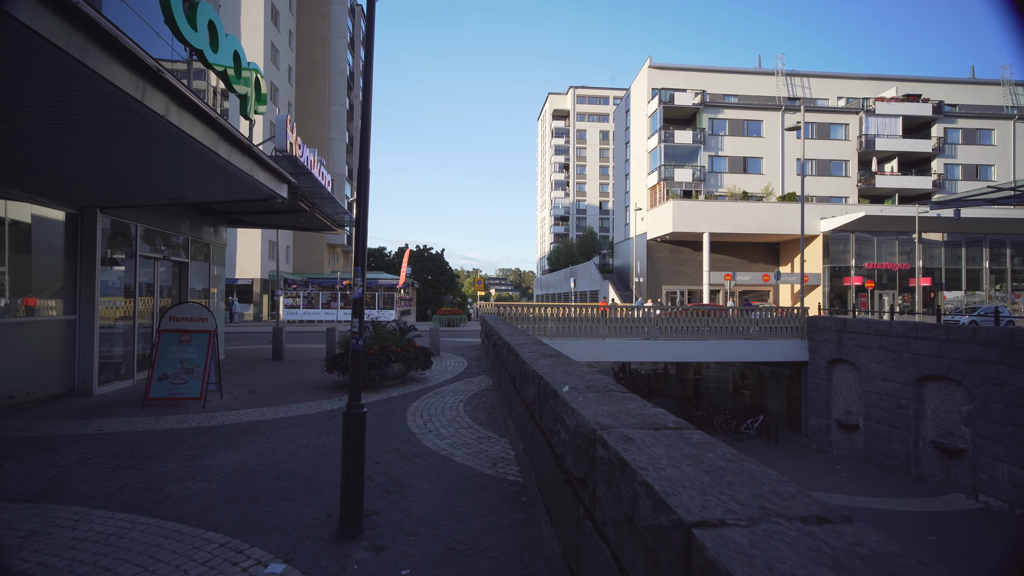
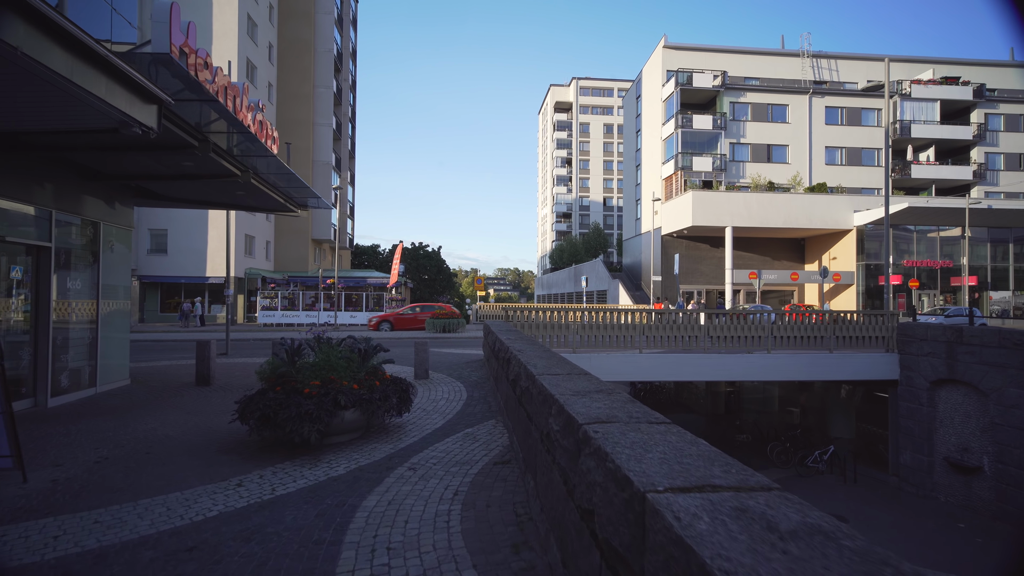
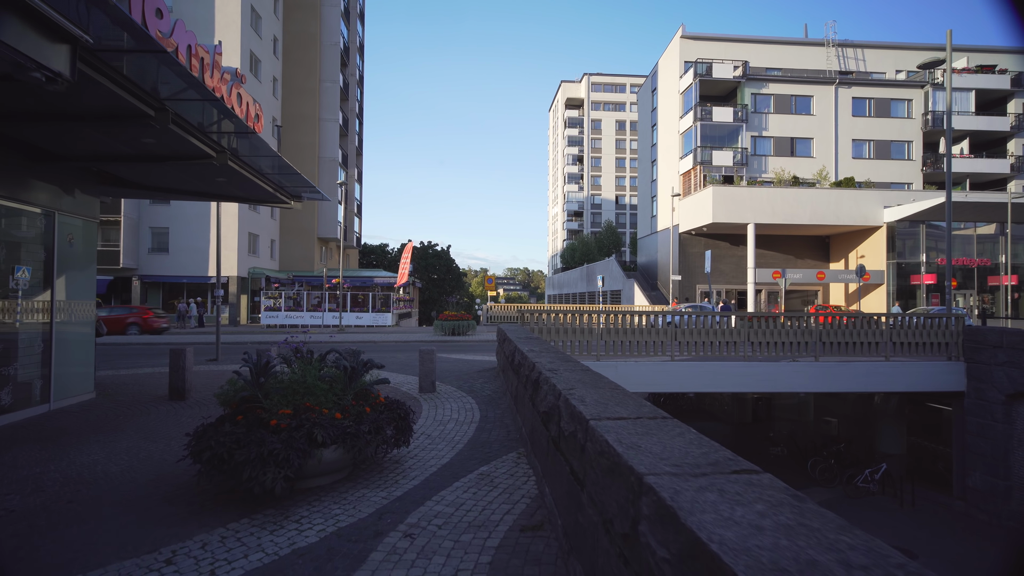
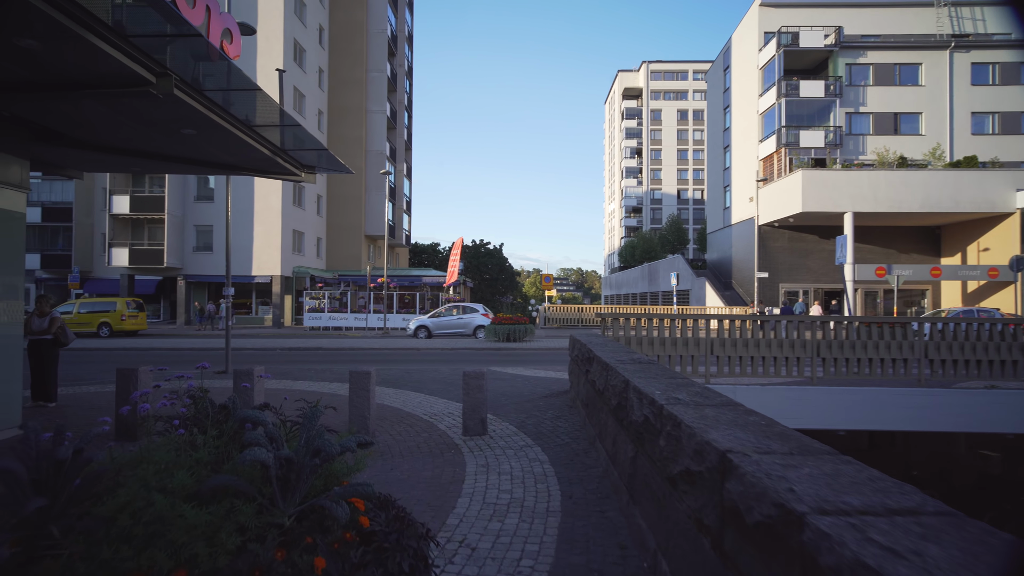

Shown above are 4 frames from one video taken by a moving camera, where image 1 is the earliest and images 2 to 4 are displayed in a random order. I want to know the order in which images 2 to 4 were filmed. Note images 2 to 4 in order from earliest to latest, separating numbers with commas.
2, 3, 4
